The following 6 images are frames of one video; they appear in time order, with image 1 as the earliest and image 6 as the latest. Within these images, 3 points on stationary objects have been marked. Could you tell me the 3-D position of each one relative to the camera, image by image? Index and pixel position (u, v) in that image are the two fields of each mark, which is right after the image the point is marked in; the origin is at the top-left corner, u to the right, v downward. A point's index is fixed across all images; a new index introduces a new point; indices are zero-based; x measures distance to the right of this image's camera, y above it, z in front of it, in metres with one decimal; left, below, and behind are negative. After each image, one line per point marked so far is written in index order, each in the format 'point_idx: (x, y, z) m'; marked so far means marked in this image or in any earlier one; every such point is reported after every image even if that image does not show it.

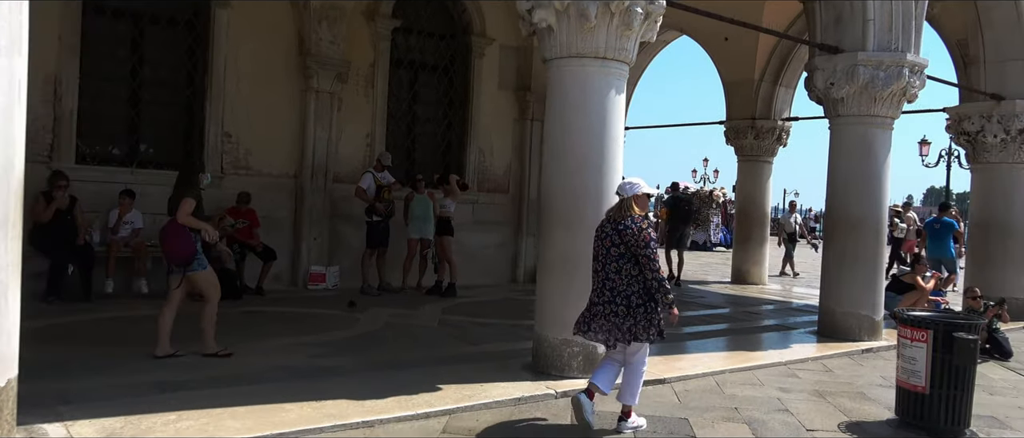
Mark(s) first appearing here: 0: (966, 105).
0: (+5.8, +1.4, +9.9) m
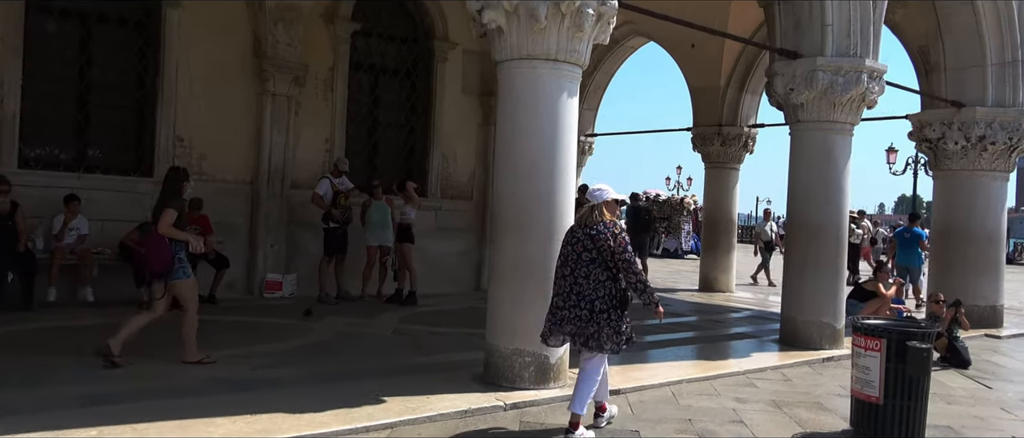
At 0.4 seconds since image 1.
0: (+5.3, +1.4, +9.9) m
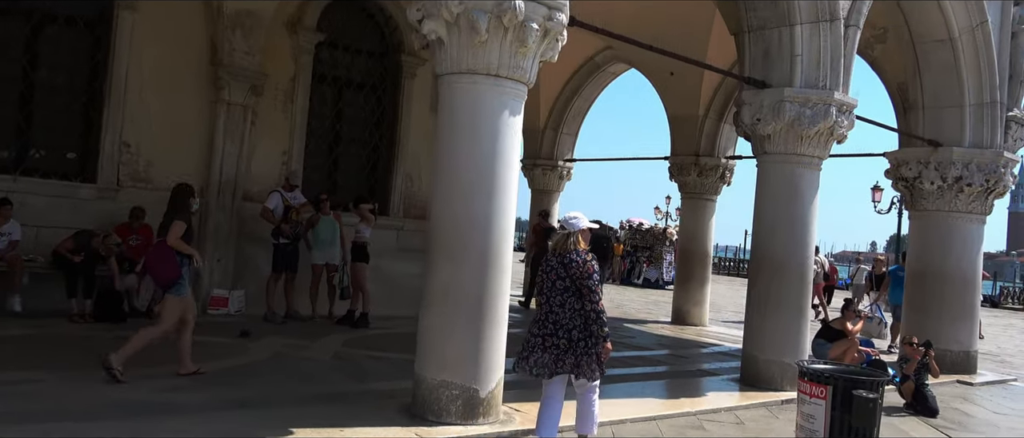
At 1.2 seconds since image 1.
0: (+4.9, +0.9, +9.7) m
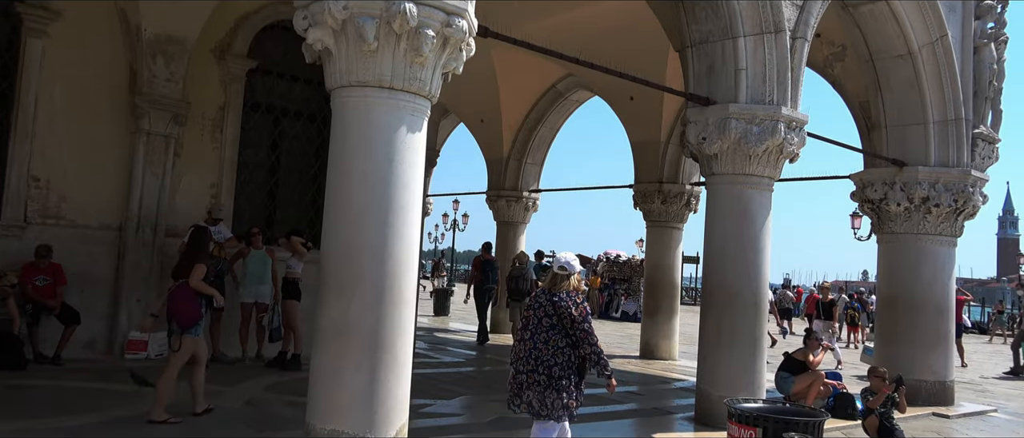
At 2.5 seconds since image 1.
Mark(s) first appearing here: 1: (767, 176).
0: (+4.3, +0.6, +9.3) m
1: (+2.2, +0.4, +6.6) m
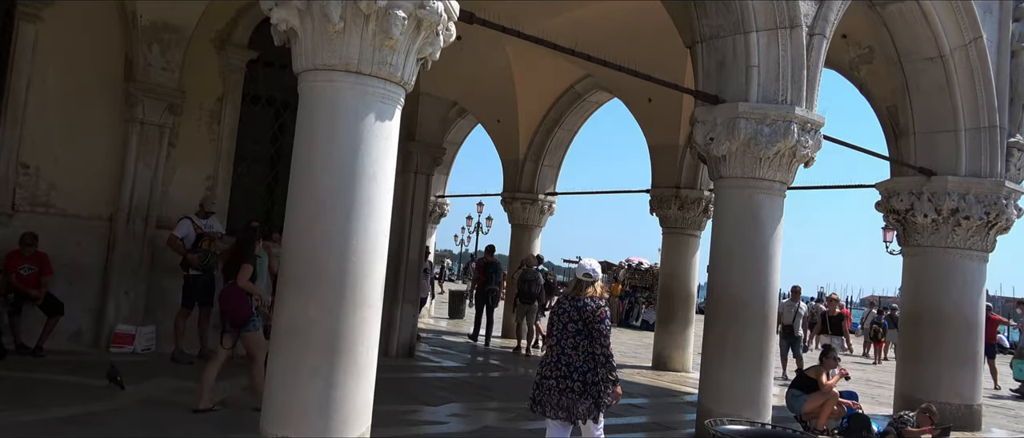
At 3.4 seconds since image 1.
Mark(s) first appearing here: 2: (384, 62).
0: (+4.3, +0.4, +8.8) m
1: (+2.1, +0.3, +6.2) m
2: (-0.7, +0.8, +4.0) m
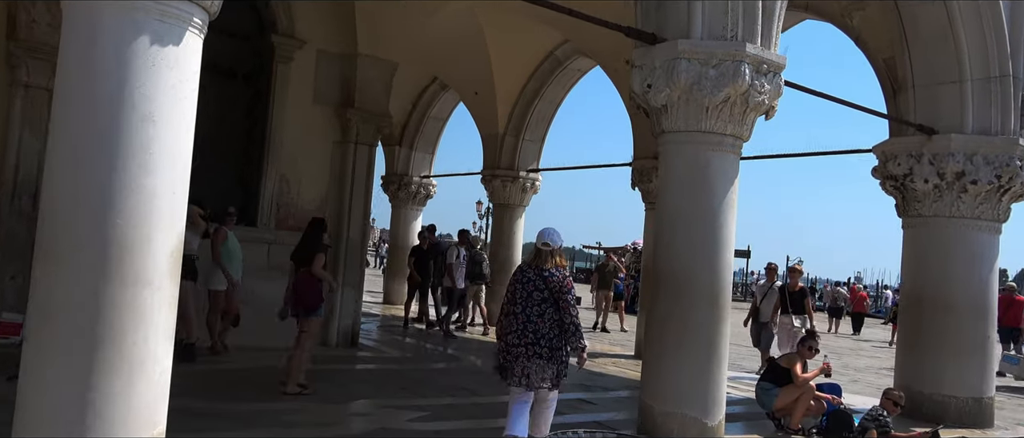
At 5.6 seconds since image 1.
0: (+3.8, +0.8, +7.7) m
1: (+1.5, +0.6, +5.2) m
2: (-1.4, +1.0, +3.1) m
